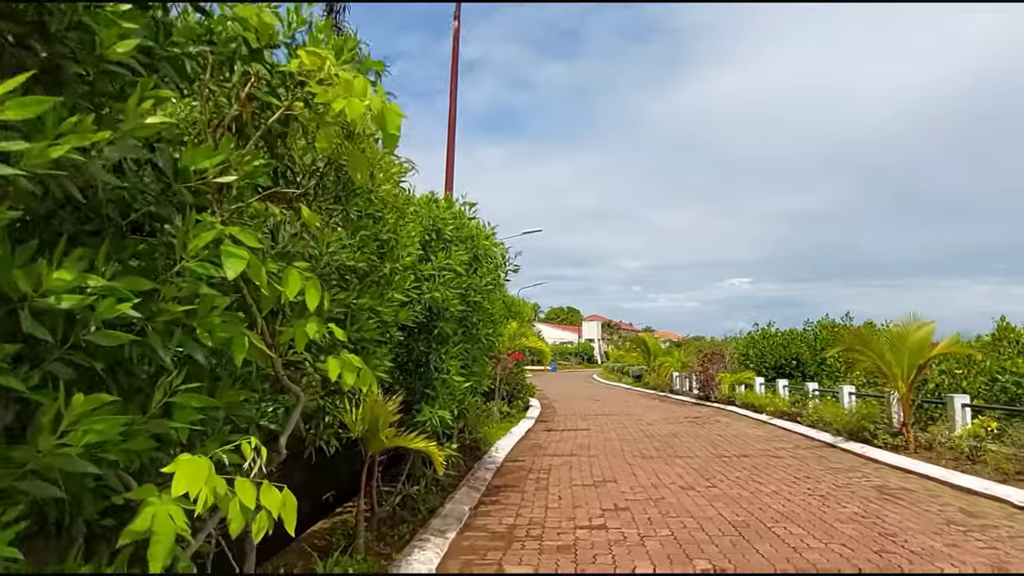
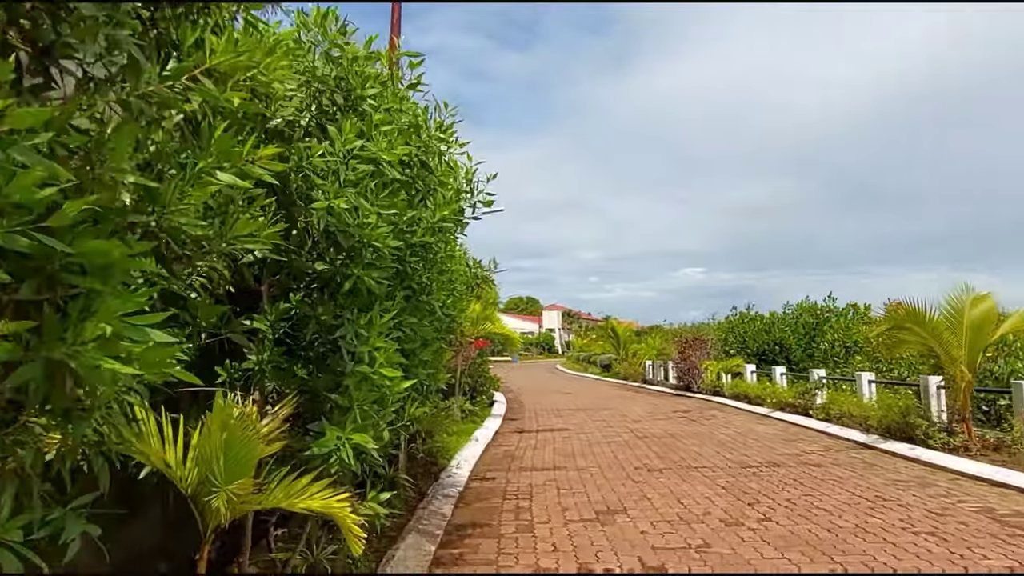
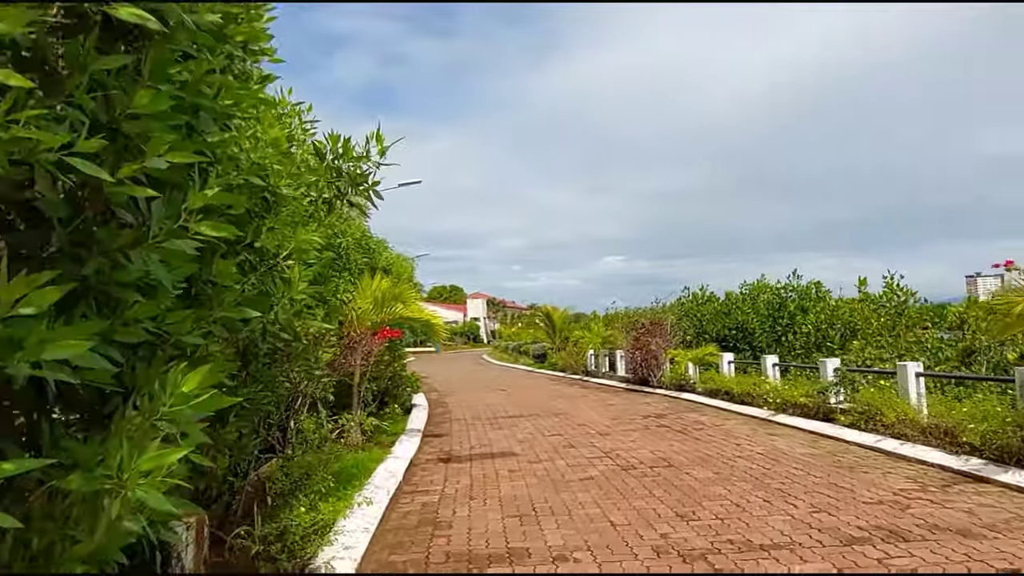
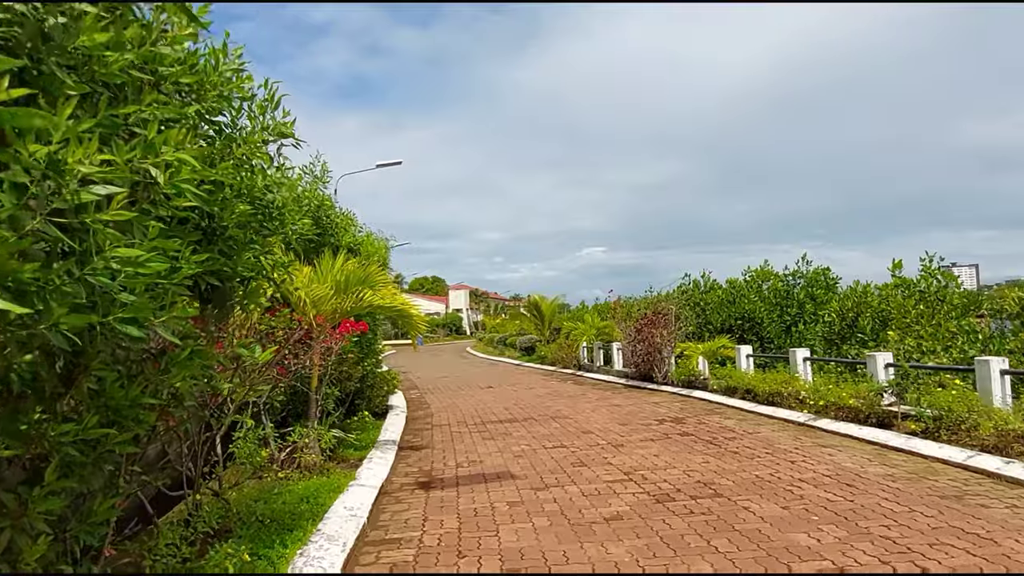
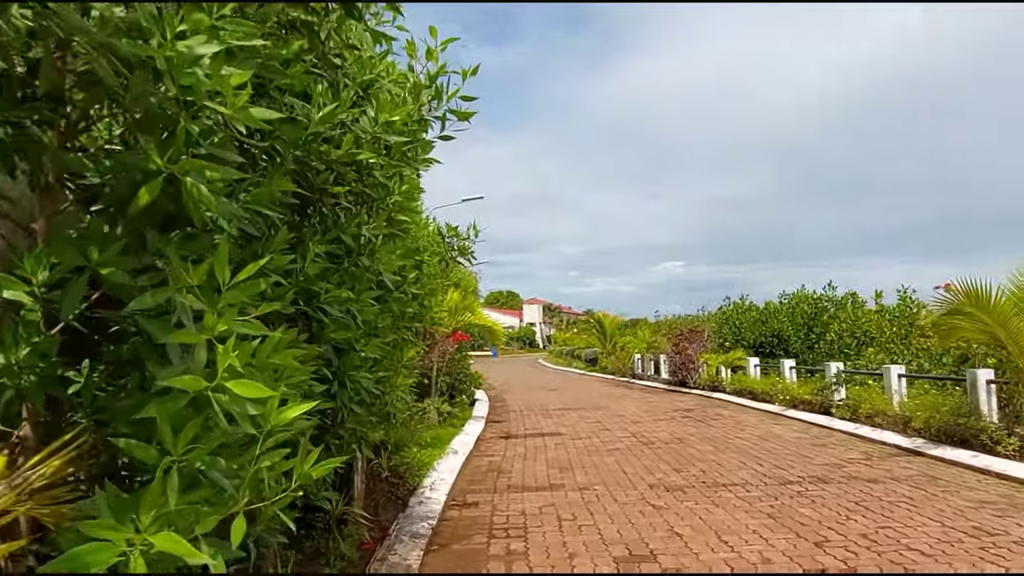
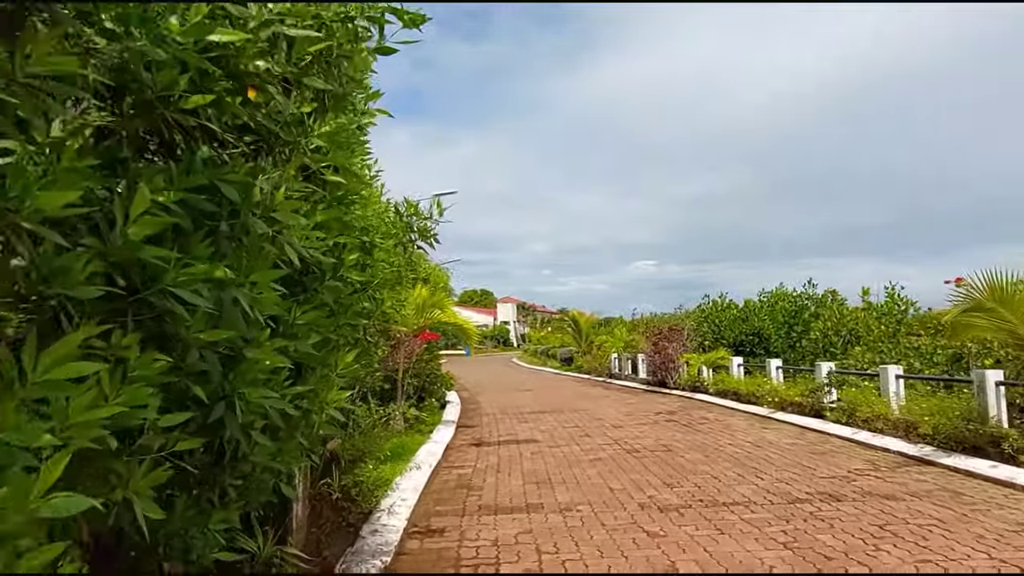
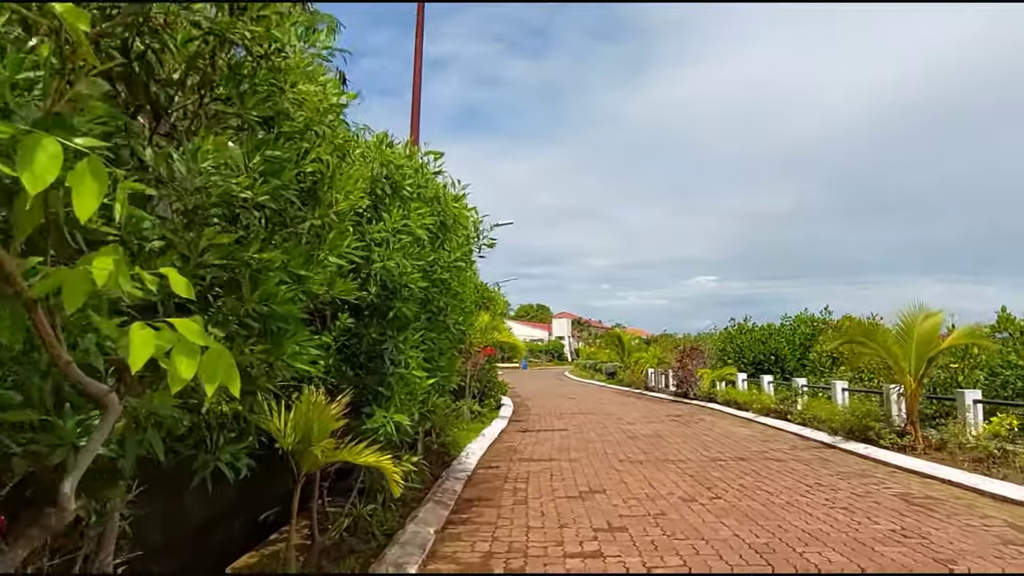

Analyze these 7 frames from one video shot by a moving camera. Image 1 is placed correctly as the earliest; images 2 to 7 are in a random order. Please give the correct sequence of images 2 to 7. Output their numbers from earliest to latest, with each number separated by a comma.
7, 2, 5, 6, 3, 4
